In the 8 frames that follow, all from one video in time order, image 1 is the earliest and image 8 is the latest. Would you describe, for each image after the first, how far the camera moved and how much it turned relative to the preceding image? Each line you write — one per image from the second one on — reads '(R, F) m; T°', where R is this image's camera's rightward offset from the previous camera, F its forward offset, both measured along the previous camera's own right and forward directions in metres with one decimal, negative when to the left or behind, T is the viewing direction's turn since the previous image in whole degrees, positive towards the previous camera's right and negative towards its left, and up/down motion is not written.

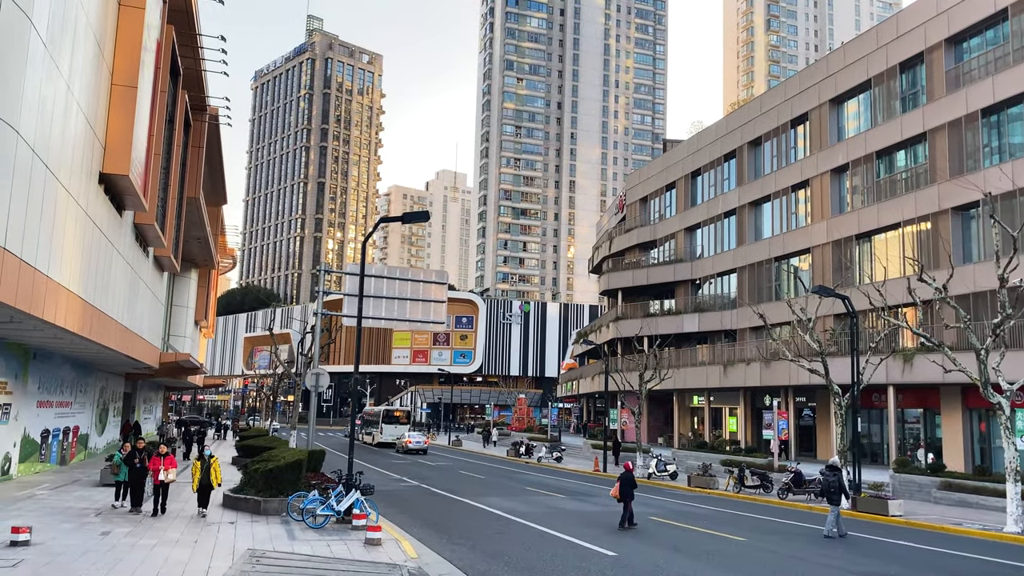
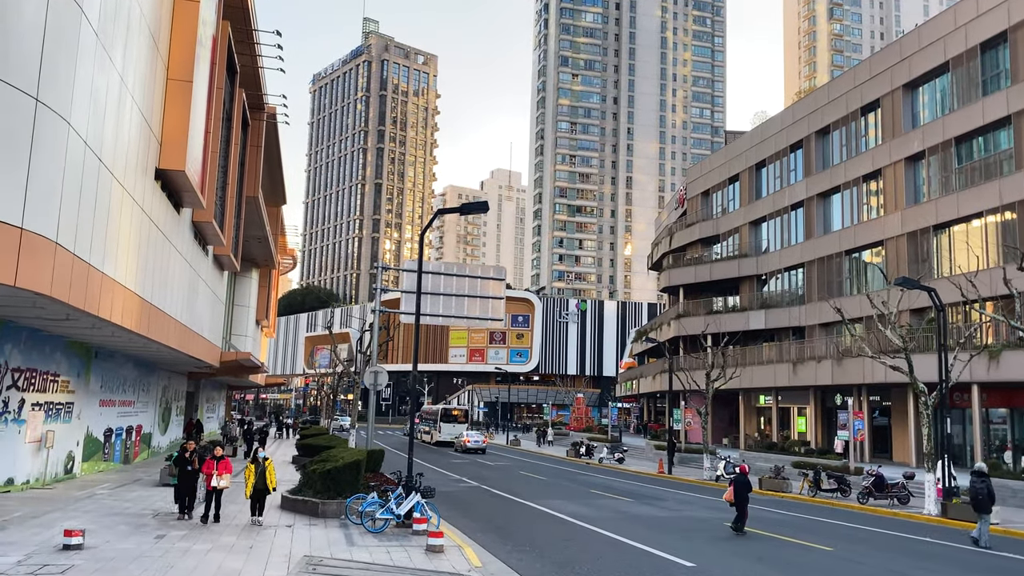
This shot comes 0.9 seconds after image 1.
(-0.2, +0.7) m; -4°
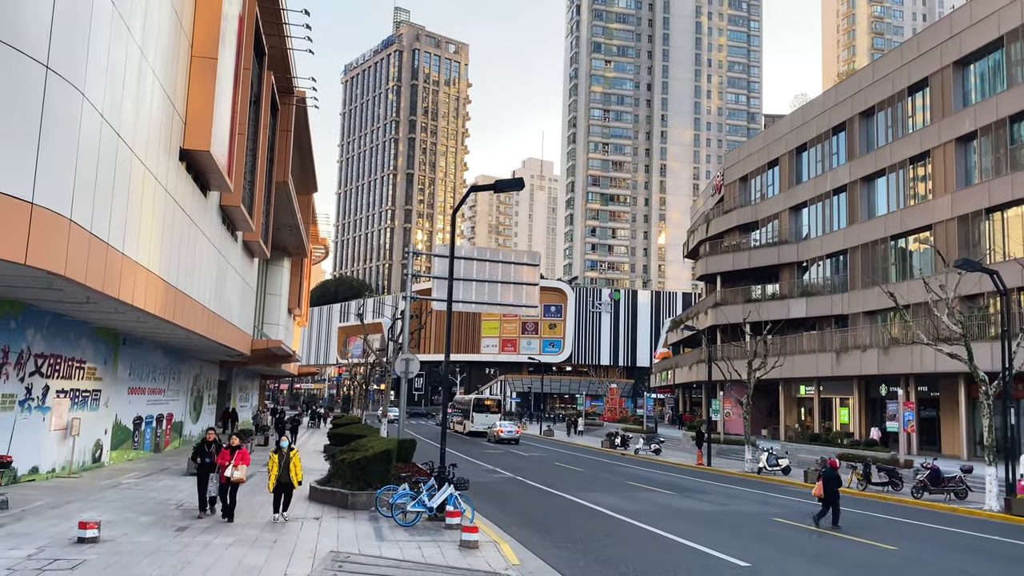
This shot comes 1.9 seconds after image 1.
(-0.1, +0.8) m; -2°
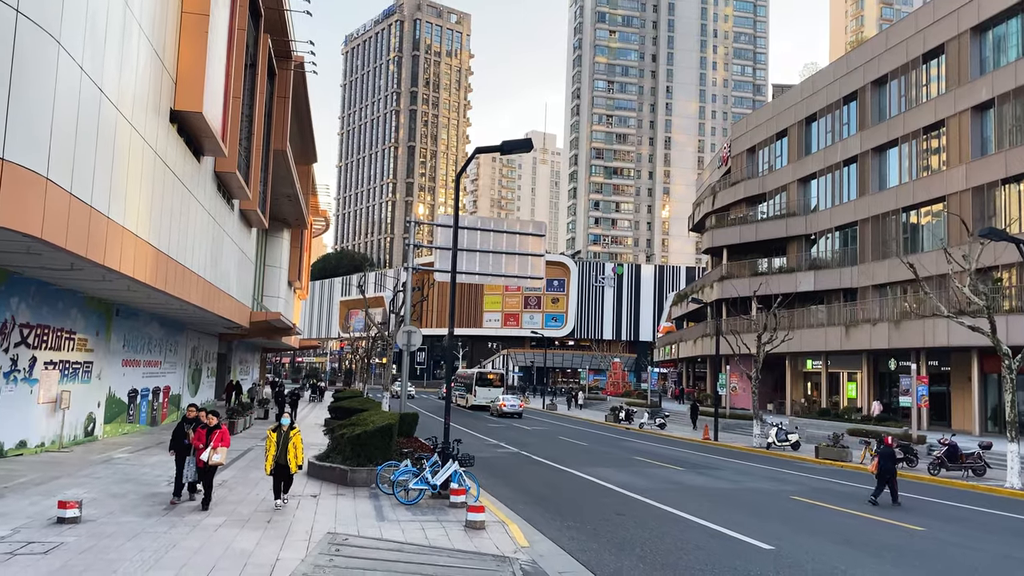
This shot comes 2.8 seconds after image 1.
(-0.1, +0.7) m; 0°
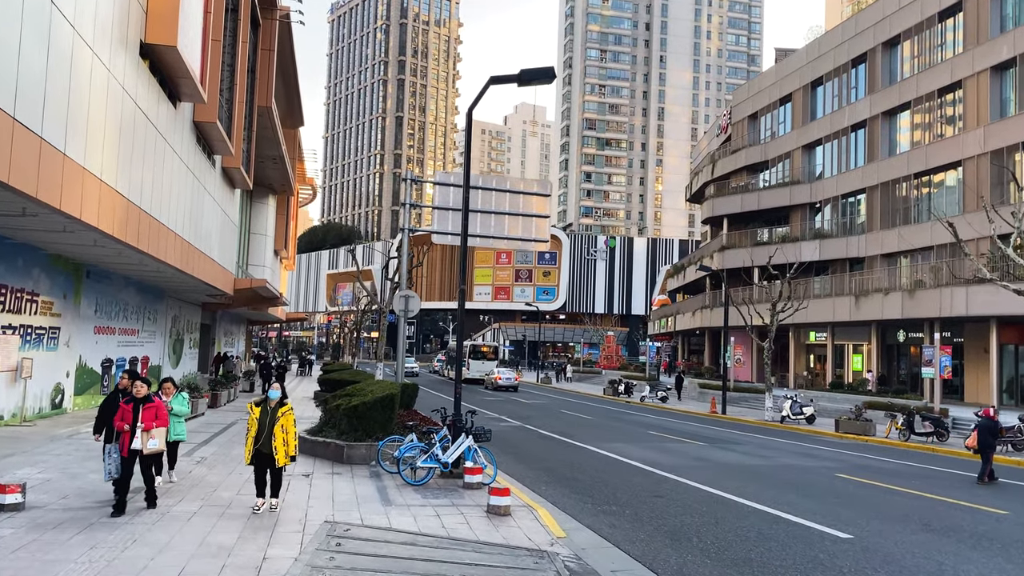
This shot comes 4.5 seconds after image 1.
(-0.4, +1.6) m; +1°
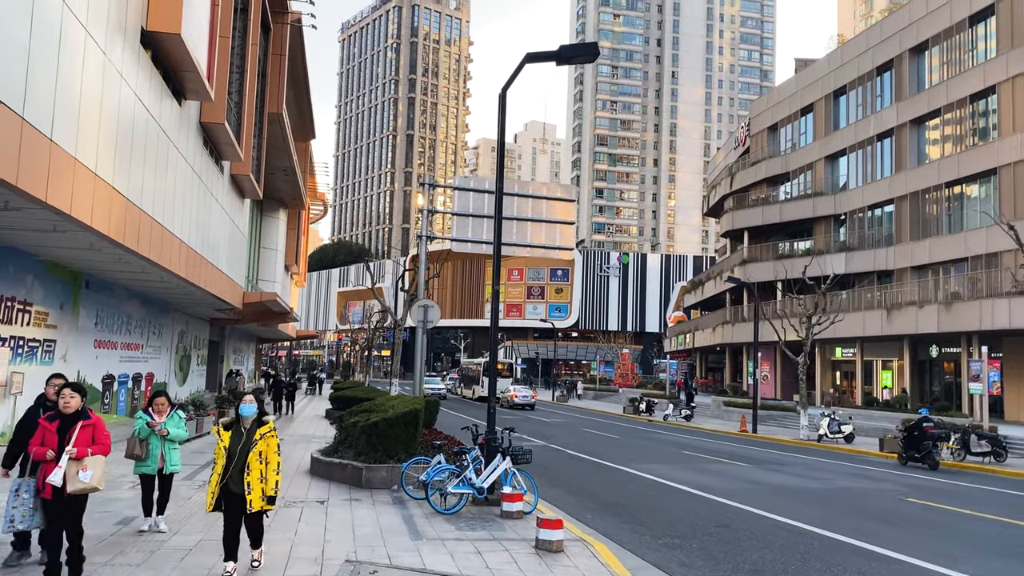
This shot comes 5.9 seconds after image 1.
(-0.4, +1.2) m; -1°
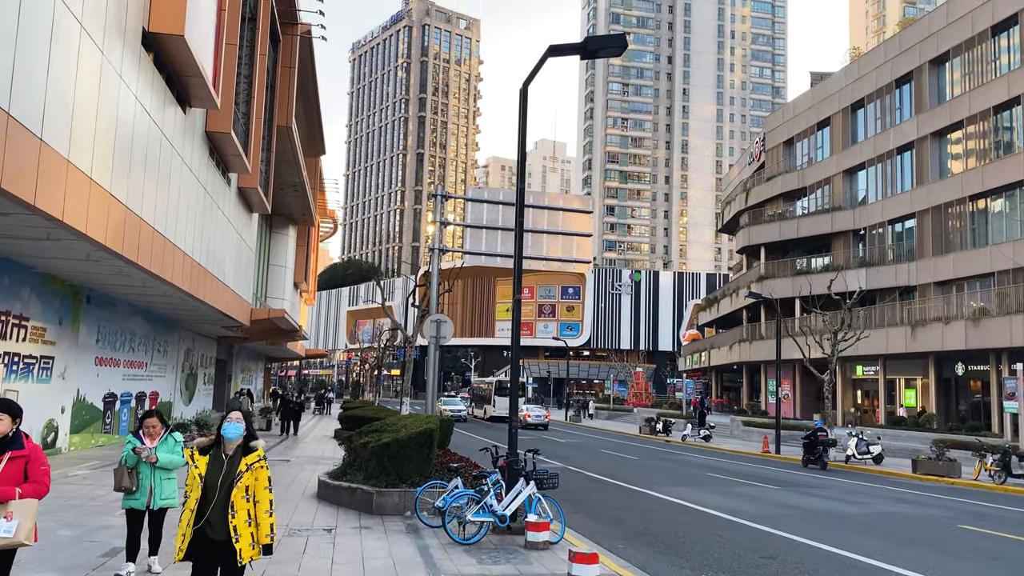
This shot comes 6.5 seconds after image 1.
(-0.1, +0.7) m; -1°
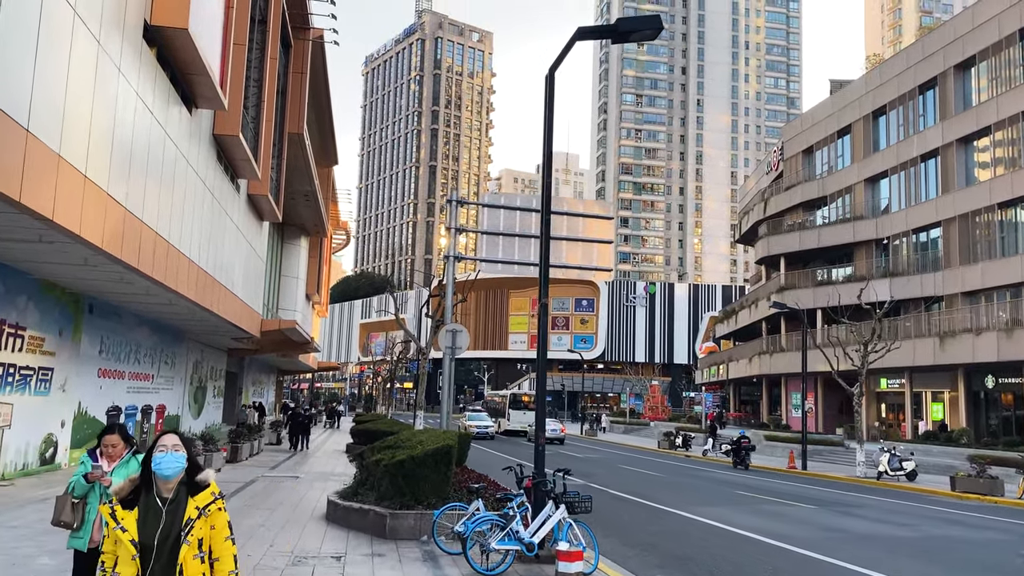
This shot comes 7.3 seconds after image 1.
(-0.1, +0.8) m; -1°
